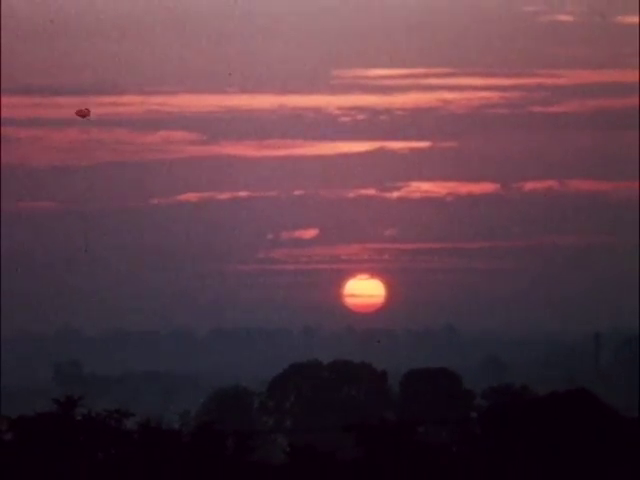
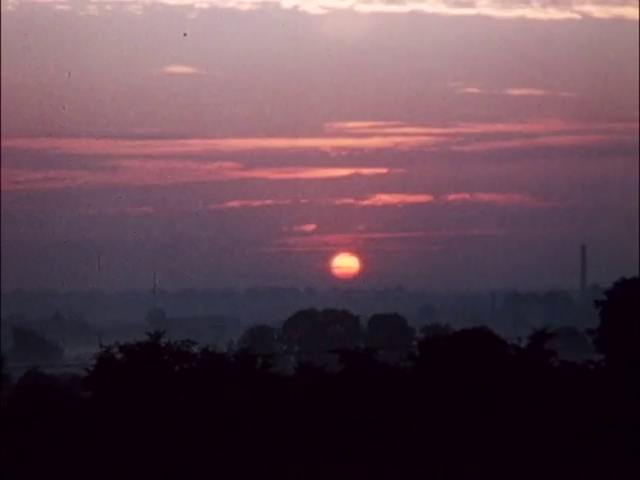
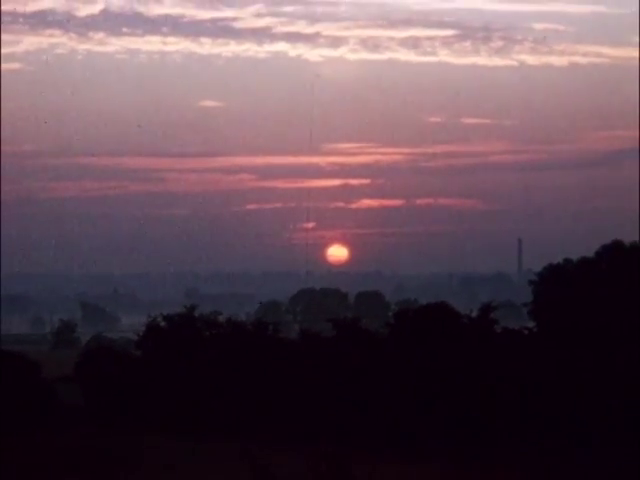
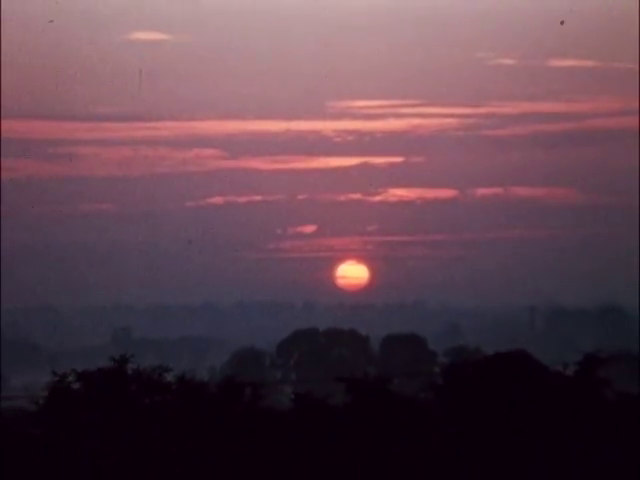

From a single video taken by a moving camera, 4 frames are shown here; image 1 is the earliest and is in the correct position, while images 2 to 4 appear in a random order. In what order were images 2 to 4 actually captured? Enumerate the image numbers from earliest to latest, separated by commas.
4, 2, 3
